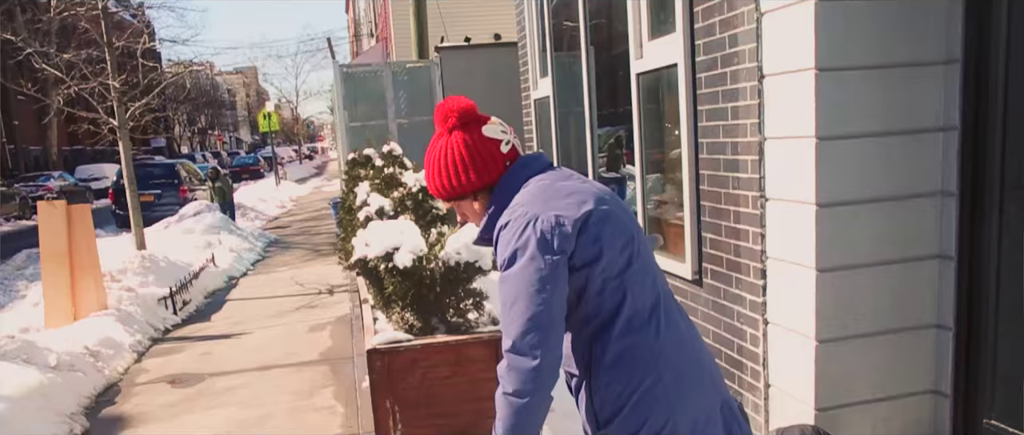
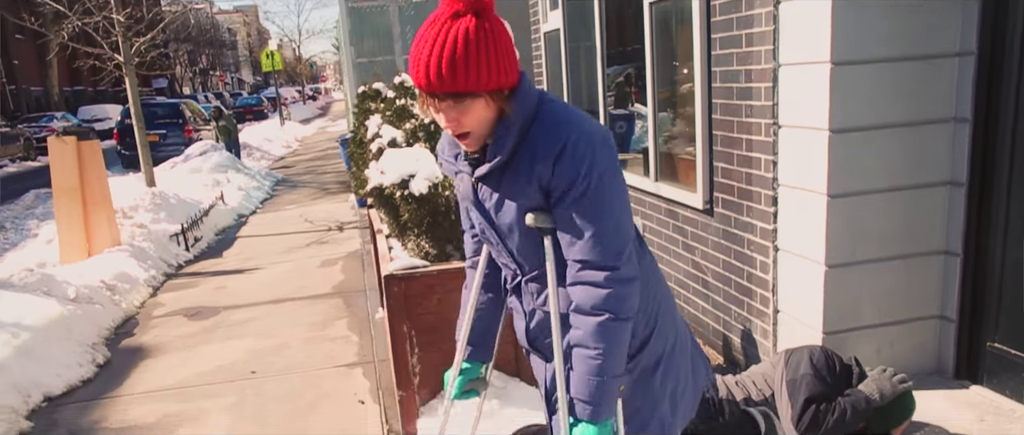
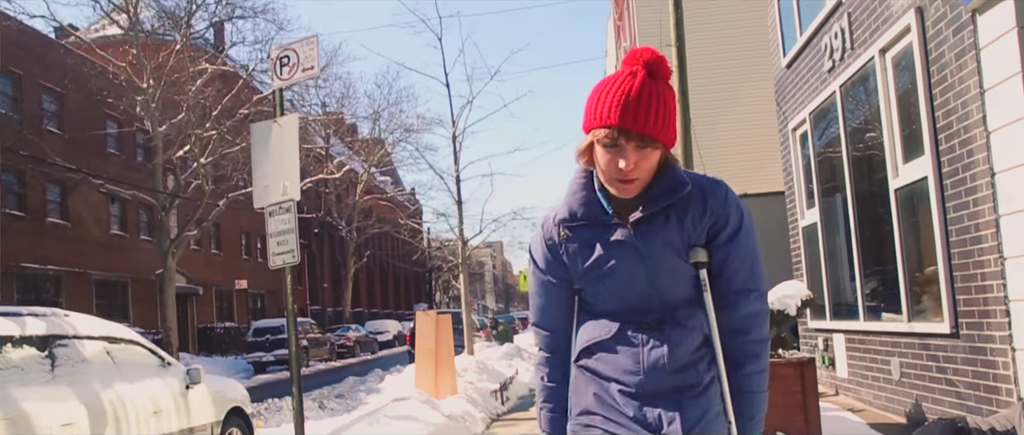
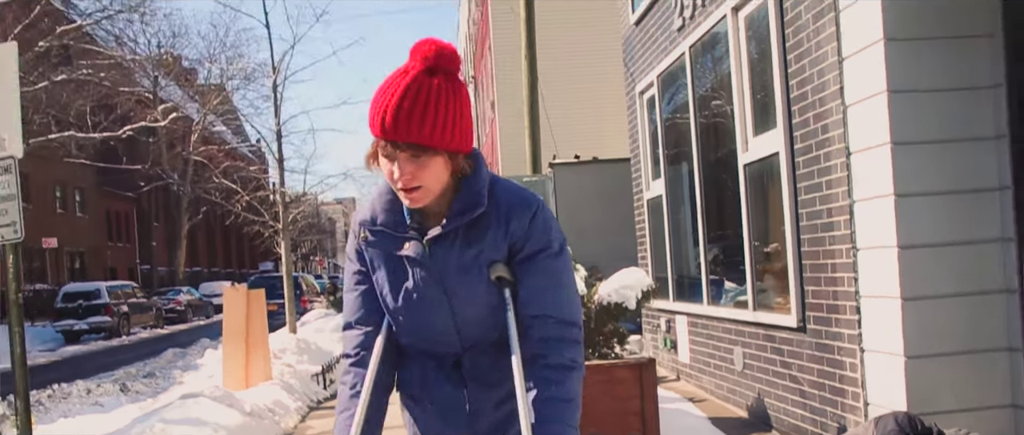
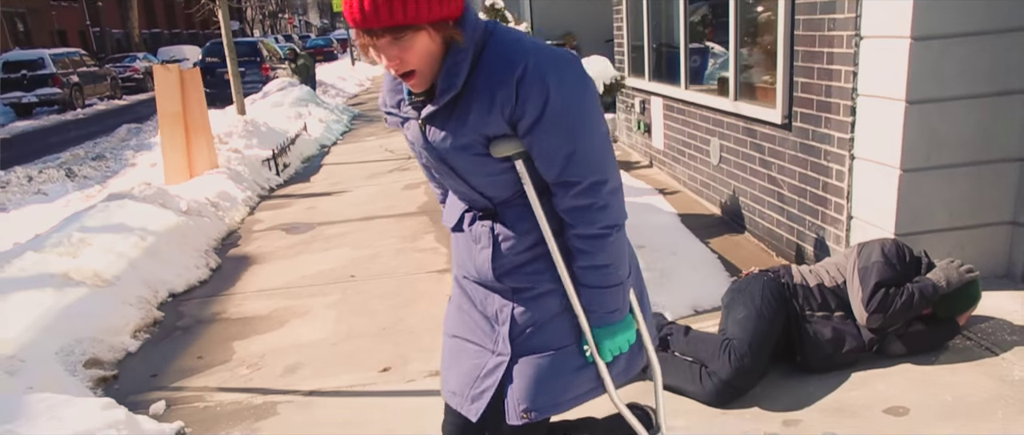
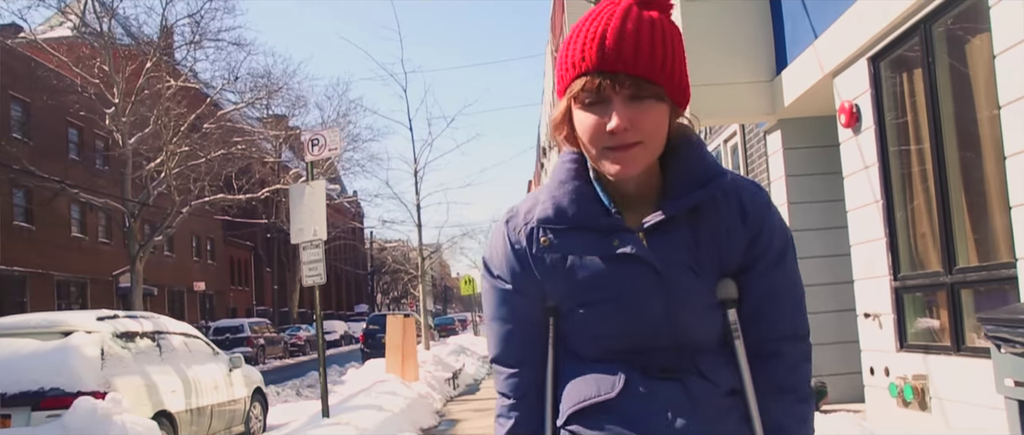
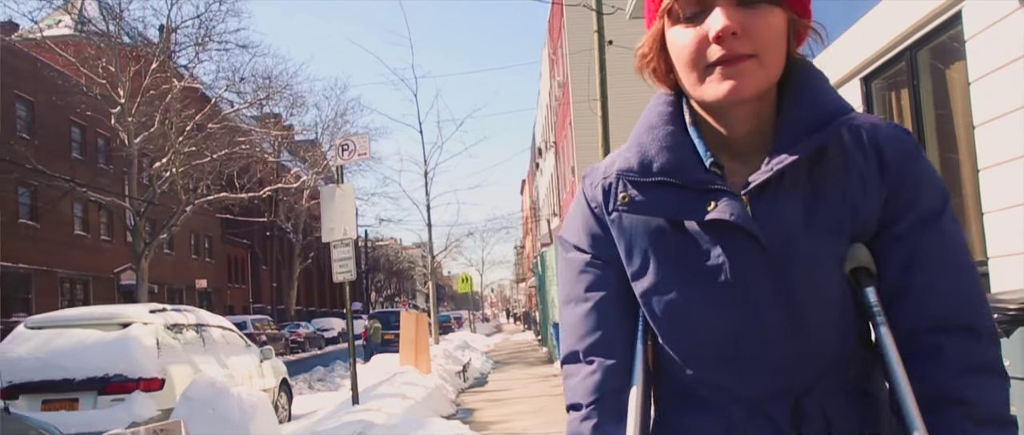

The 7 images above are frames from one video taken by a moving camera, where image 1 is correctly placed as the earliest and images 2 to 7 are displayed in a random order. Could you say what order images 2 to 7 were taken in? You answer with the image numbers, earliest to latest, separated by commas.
2, 5, 4, 3, 6, 7
